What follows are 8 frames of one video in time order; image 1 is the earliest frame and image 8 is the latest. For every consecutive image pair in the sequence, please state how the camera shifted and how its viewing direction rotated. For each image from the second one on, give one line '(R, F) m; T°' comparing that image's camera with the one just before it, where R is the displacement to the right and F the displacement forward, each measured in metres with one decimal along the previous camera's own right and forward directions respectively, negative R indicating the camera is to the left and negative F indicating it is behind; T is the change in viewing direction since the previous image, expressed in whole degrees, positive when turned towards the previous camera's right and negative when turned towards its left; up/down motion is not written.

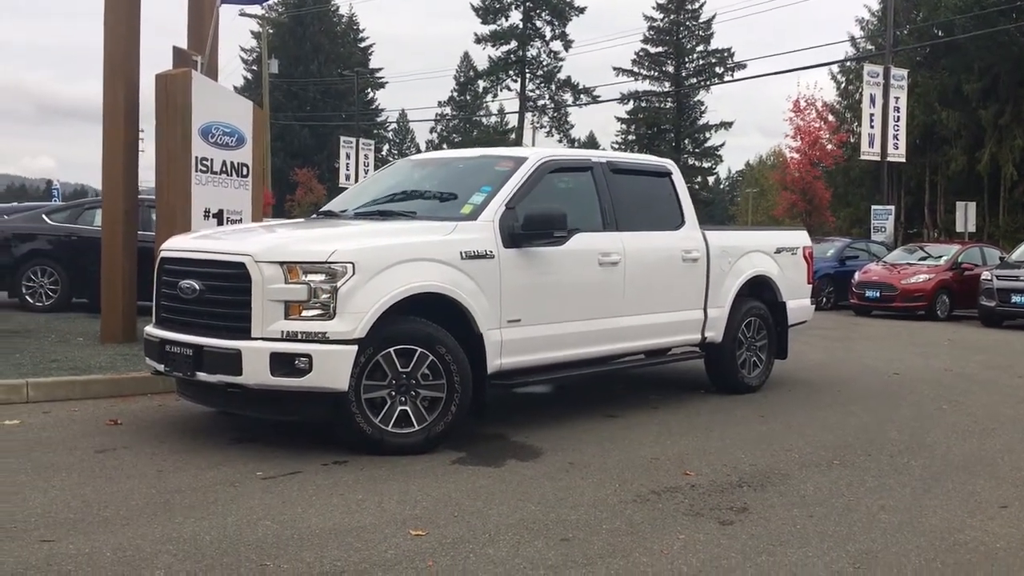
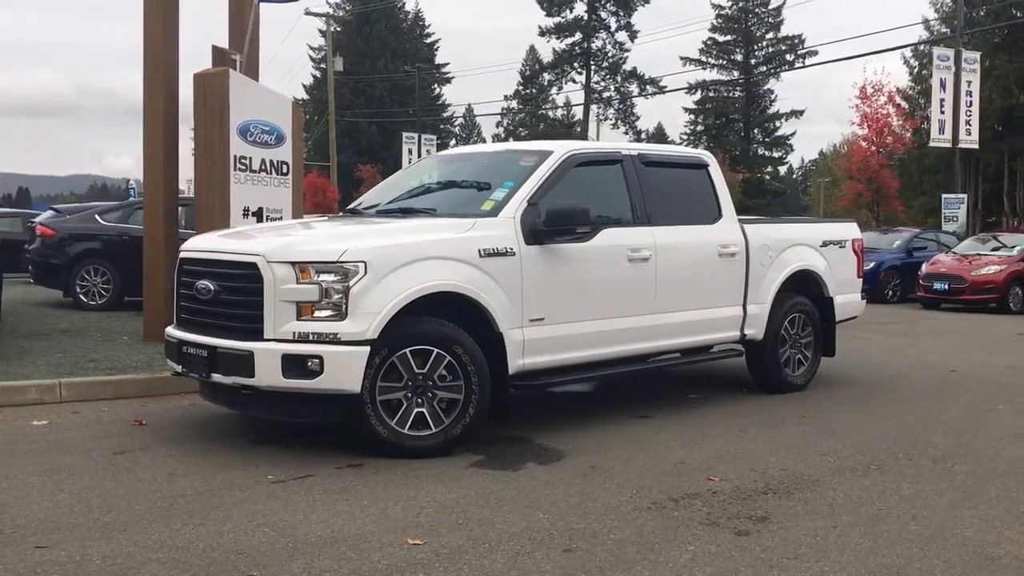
(+0.3, +0.2) m; -4°
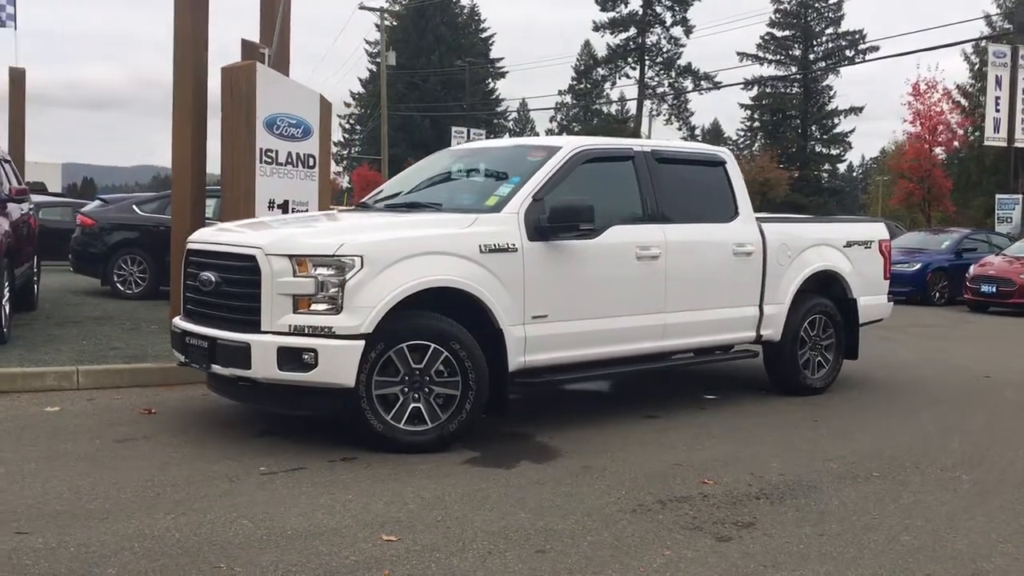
(+0.3, +0.1) m; -3°
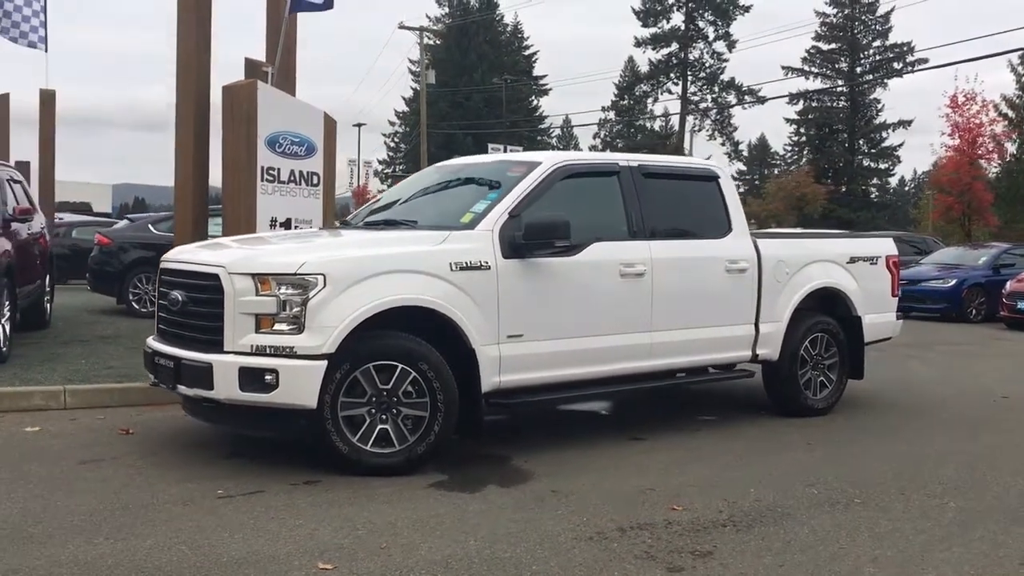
(+0.4, +0.2) m; -3°
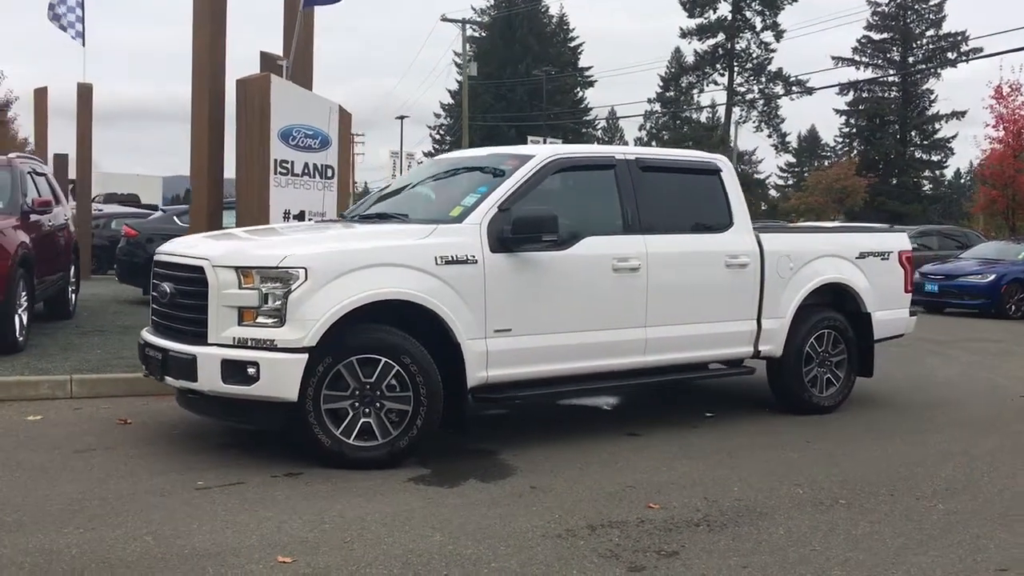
(+0.4, 0.0) m; -3°
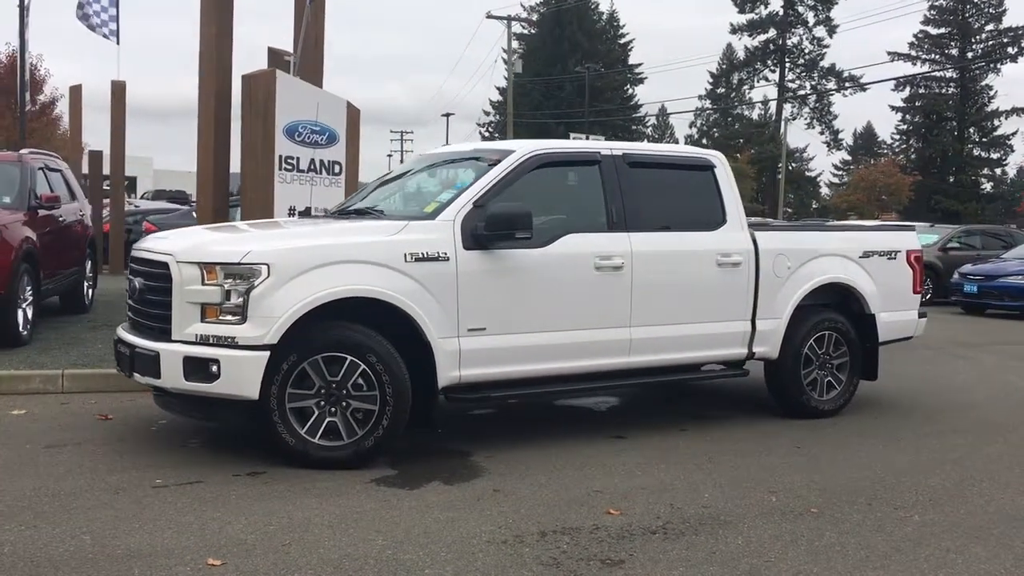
(+0.5, +0.1) m; -3°
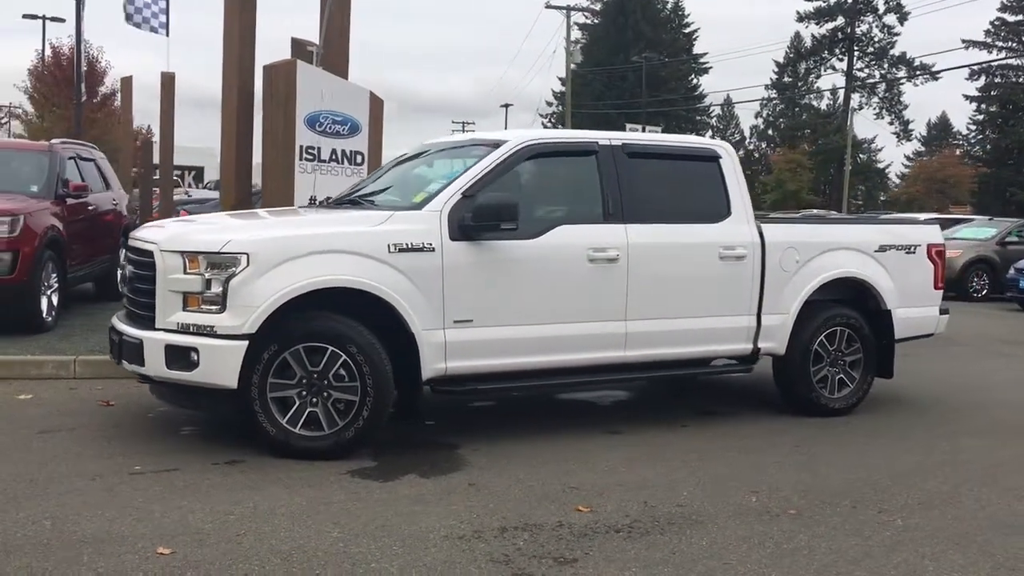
(+0.5, +0.1) m; -4°
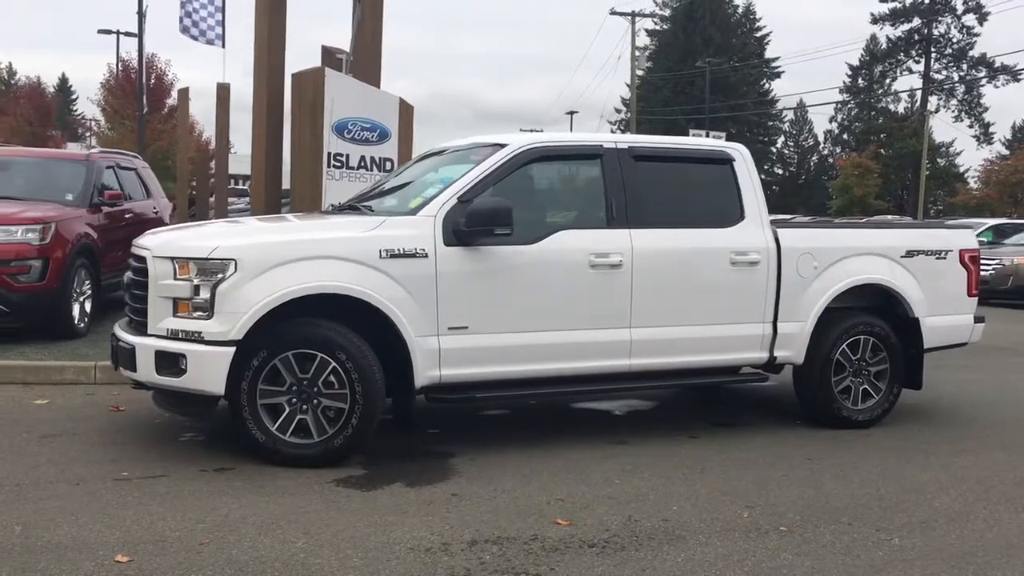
(+0.4, +0.1) m; -4°
